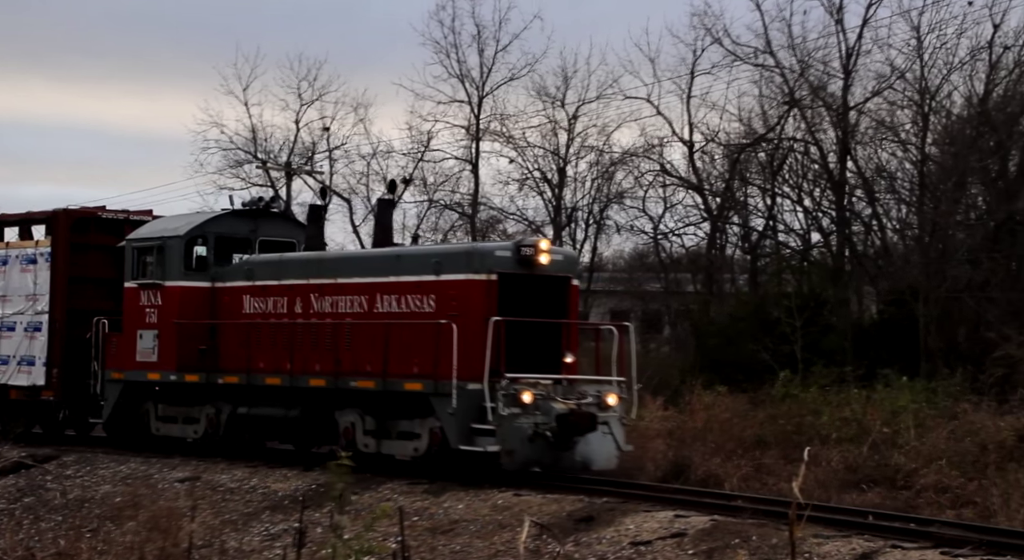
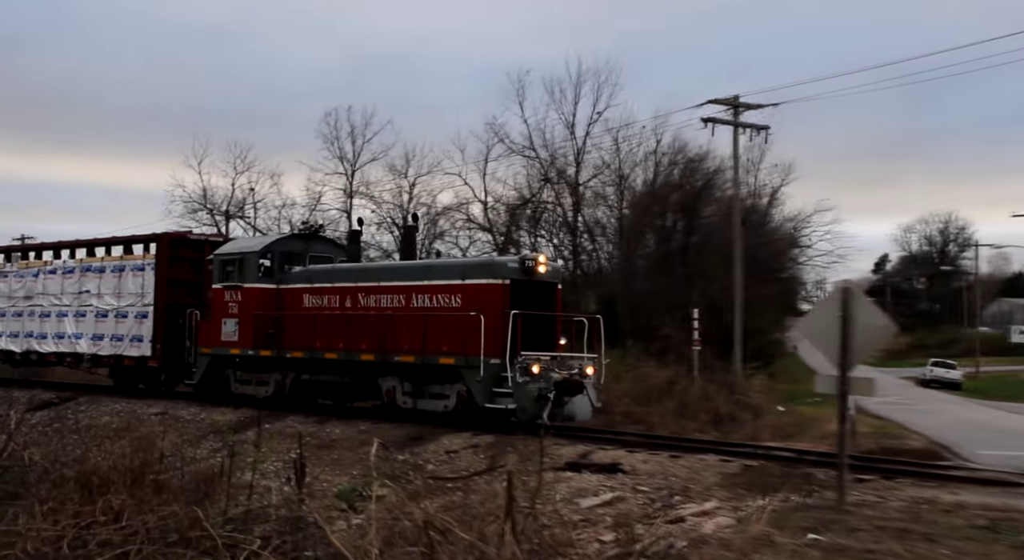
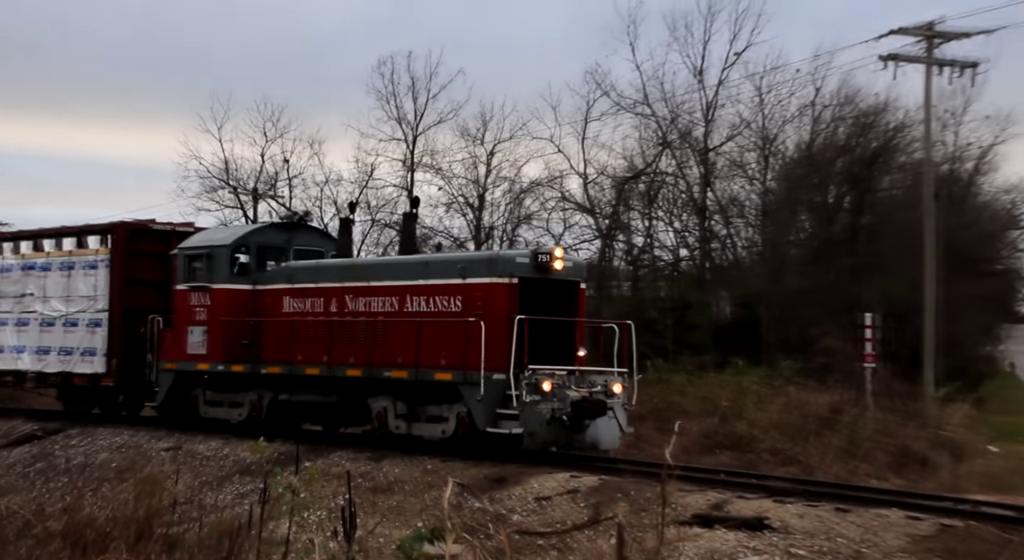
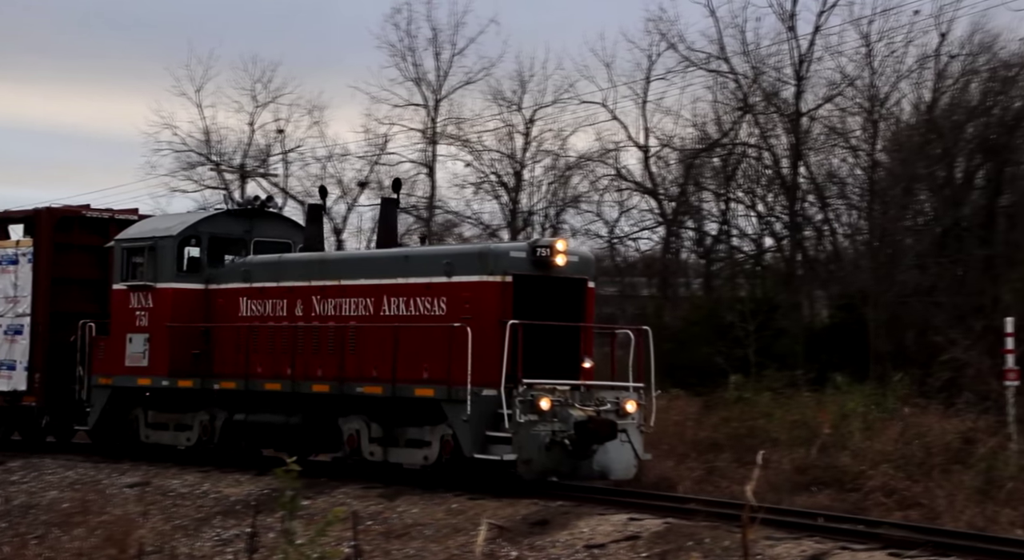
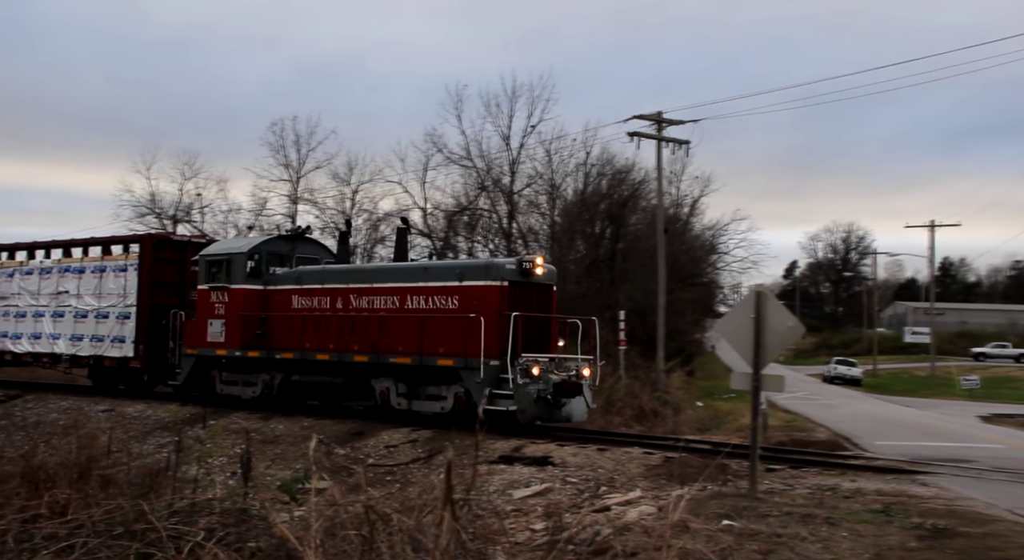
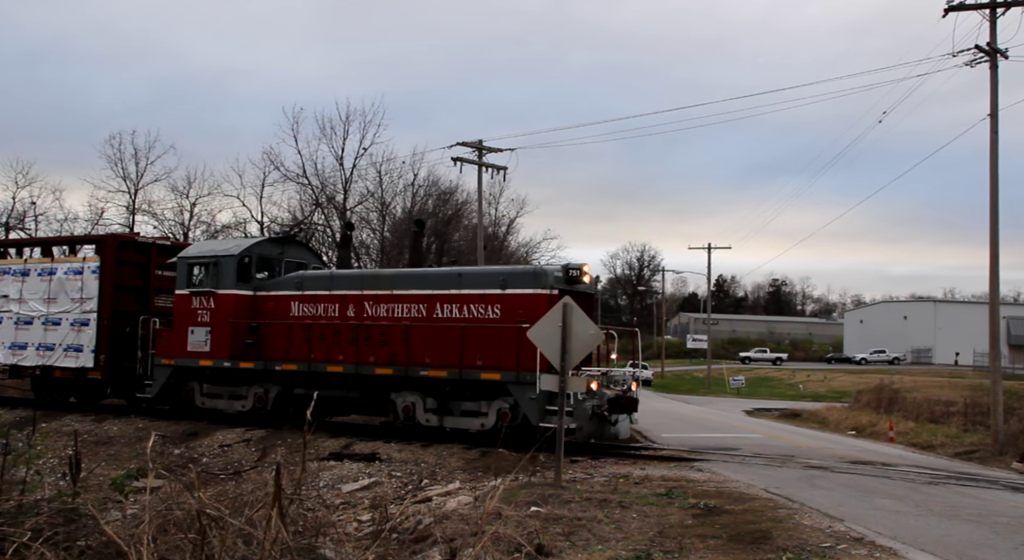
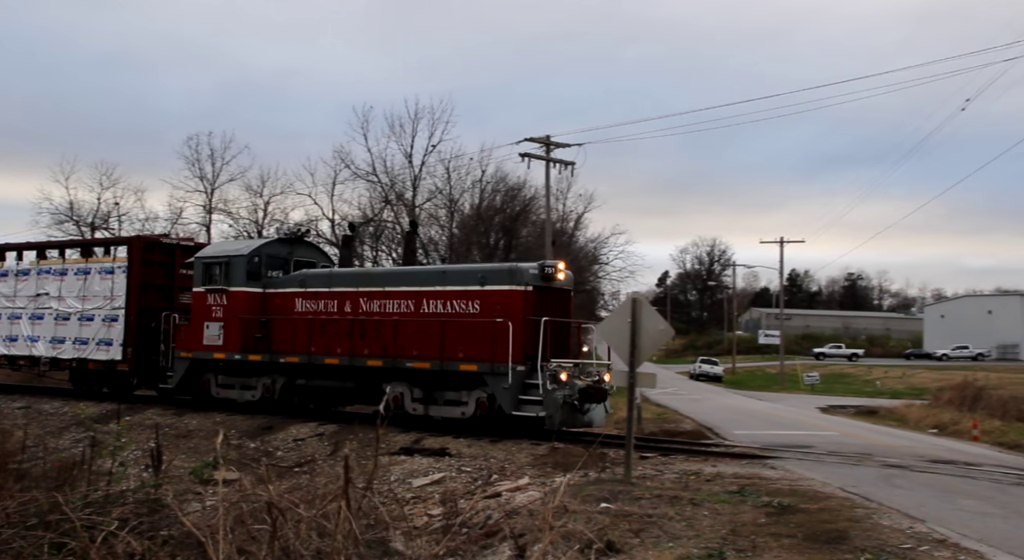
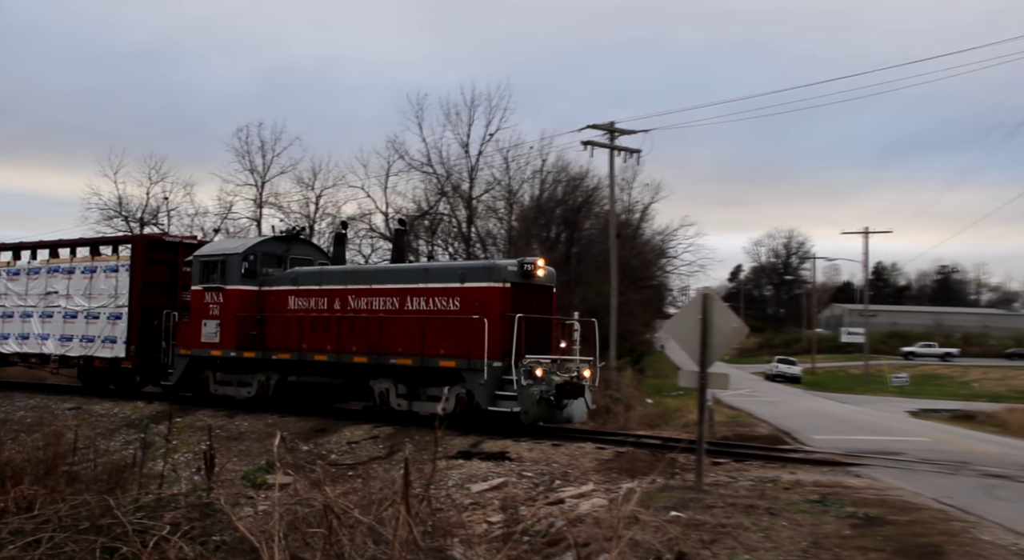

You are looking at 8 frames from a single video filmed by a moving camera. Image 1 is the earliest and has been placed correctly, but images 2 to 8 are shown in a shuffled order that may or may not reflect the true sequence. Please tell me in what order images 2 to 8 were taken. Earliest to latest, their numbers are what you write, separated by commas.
4, 3, 2, 5, 8, 7, 6
